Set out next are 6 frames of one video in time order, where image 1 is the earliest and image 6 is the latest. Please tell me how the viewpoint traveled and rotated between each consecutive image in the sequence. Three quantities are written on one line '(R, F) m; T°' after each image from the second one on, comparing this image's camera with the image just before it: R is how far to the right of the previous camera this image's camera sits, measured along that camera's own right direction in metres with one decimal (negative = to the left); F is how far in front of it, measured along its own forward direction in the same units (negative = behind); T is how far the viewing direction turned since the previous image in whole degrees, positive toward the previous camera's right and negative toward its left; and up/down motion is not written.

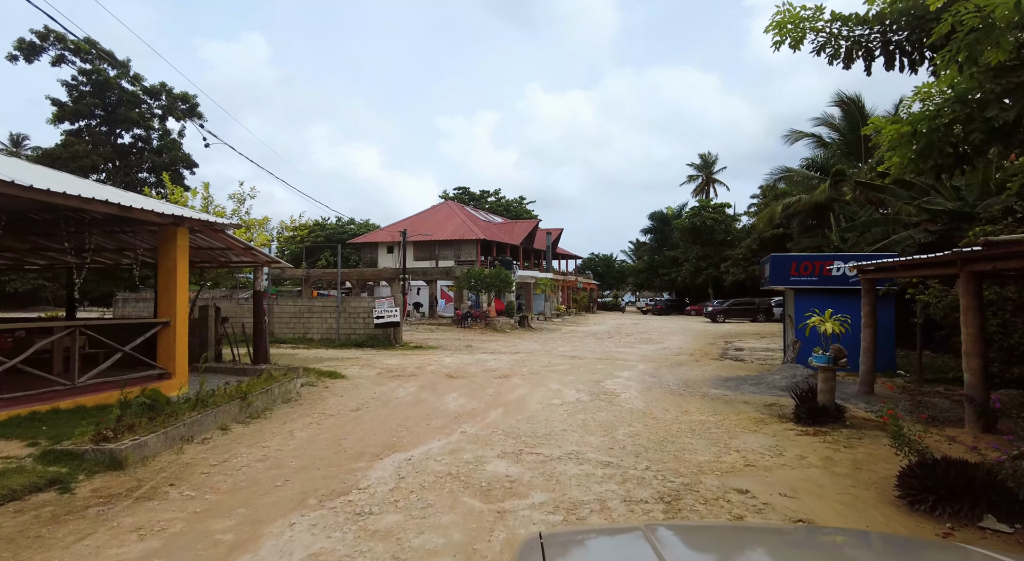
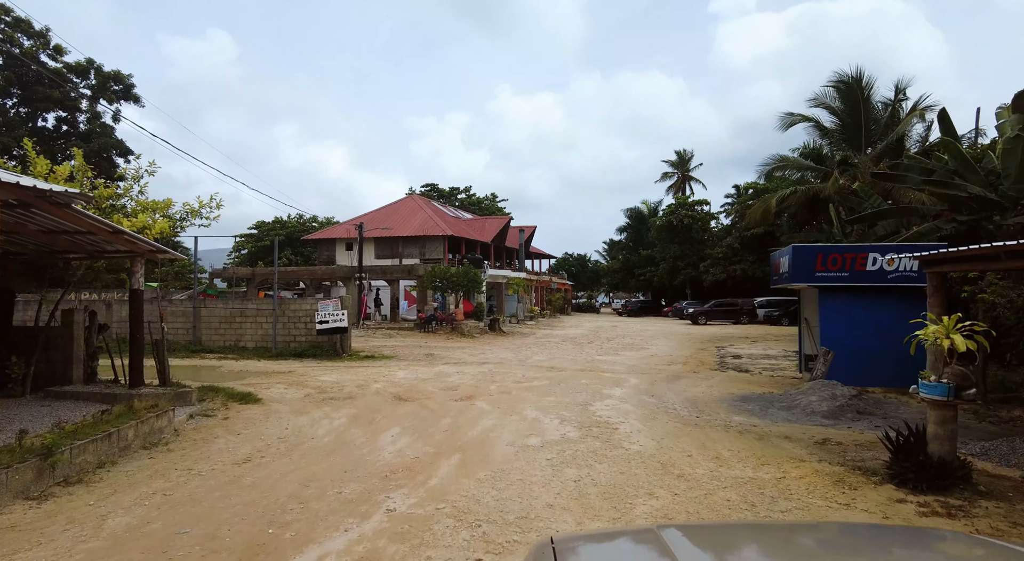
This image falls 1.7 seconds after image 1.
(+0.1, +2.5) m; +3°
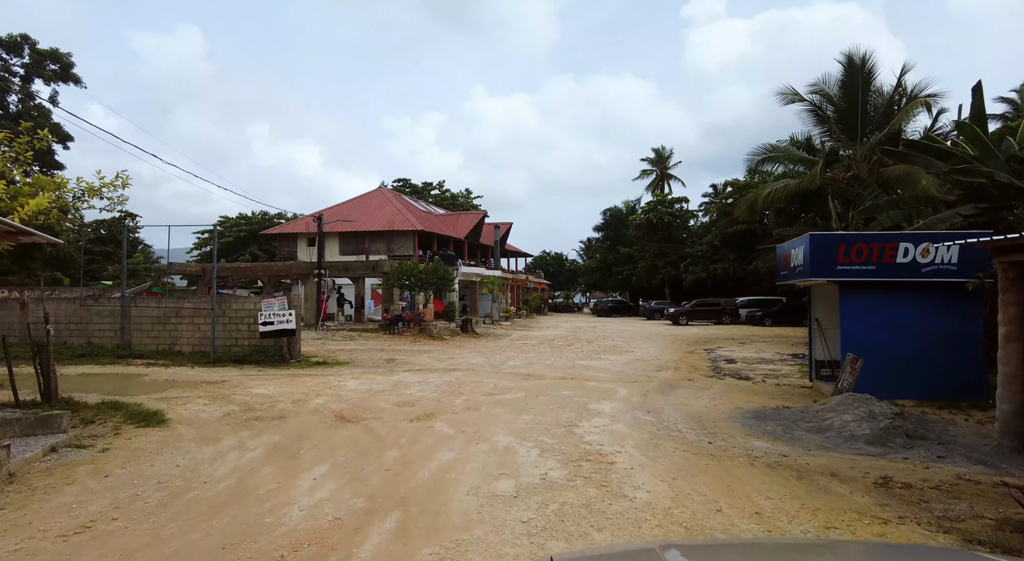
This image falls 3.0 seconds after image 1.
(+0.1, +1.7) m; +2°
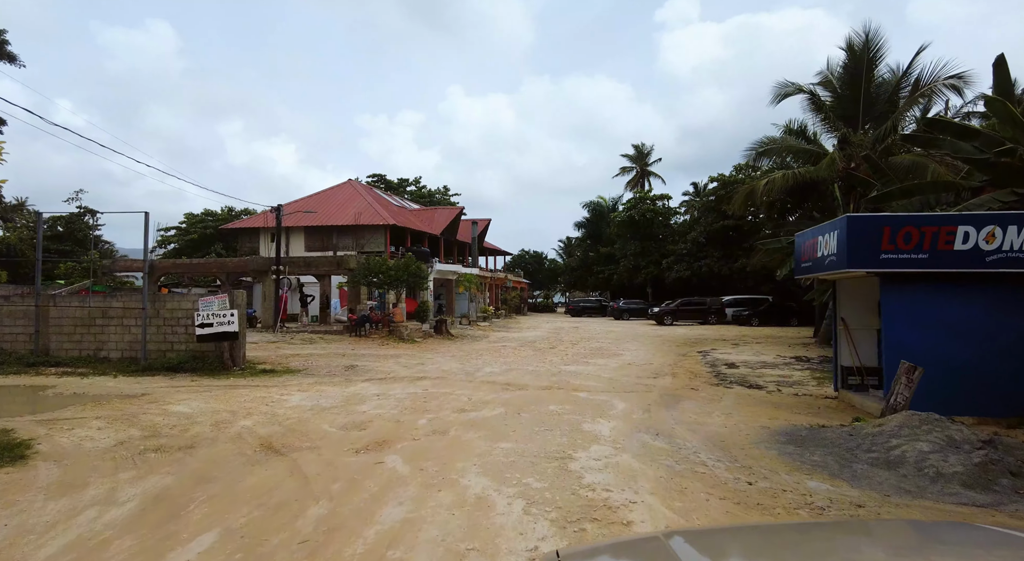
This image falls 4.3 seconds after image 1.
(0.0, +1.7) m; +2°
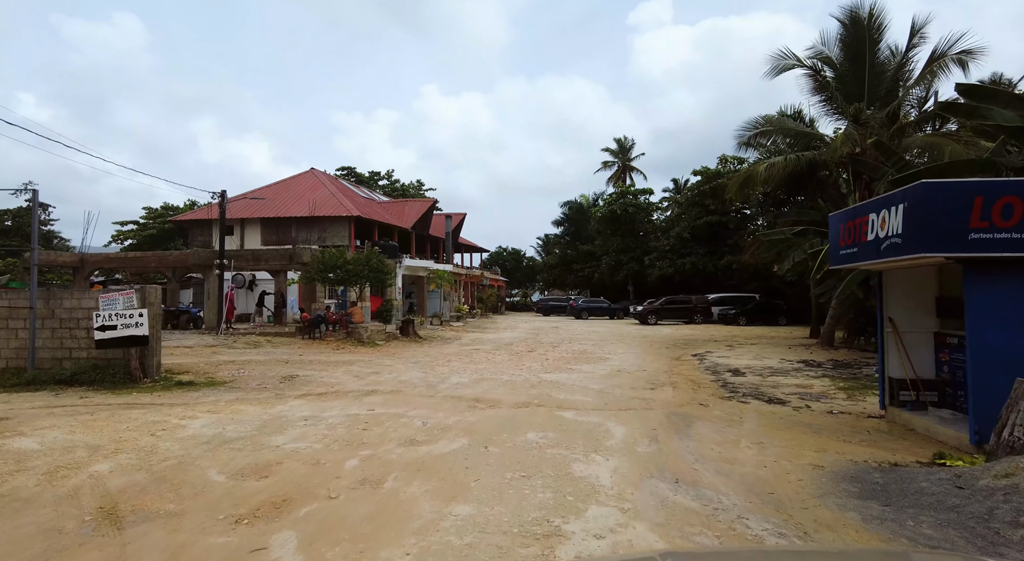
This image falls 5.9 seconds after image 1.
(+0.1, +2.0) m; +2°
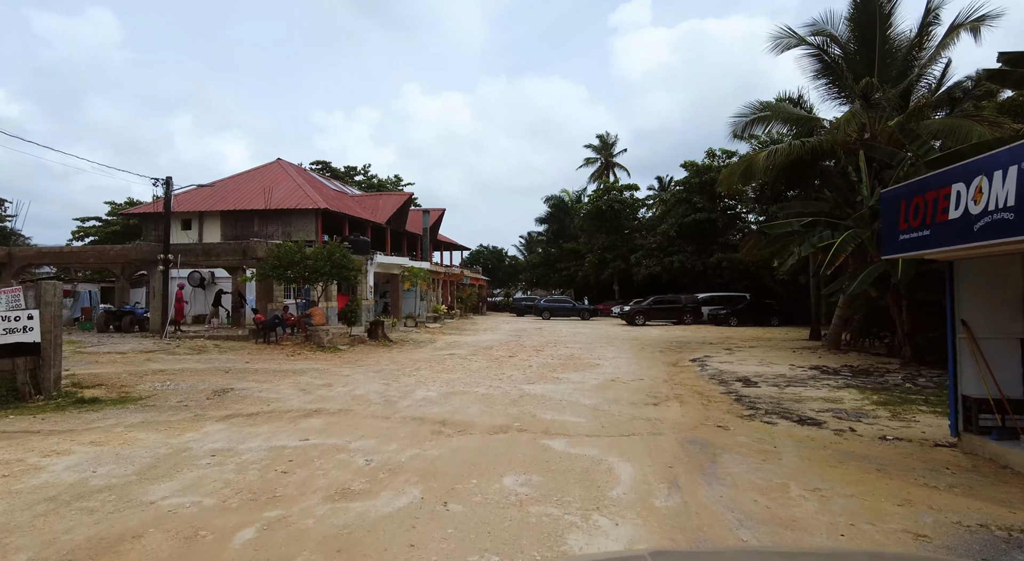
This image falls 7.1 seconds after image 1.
(+0.1, +1.7) m; +2°
